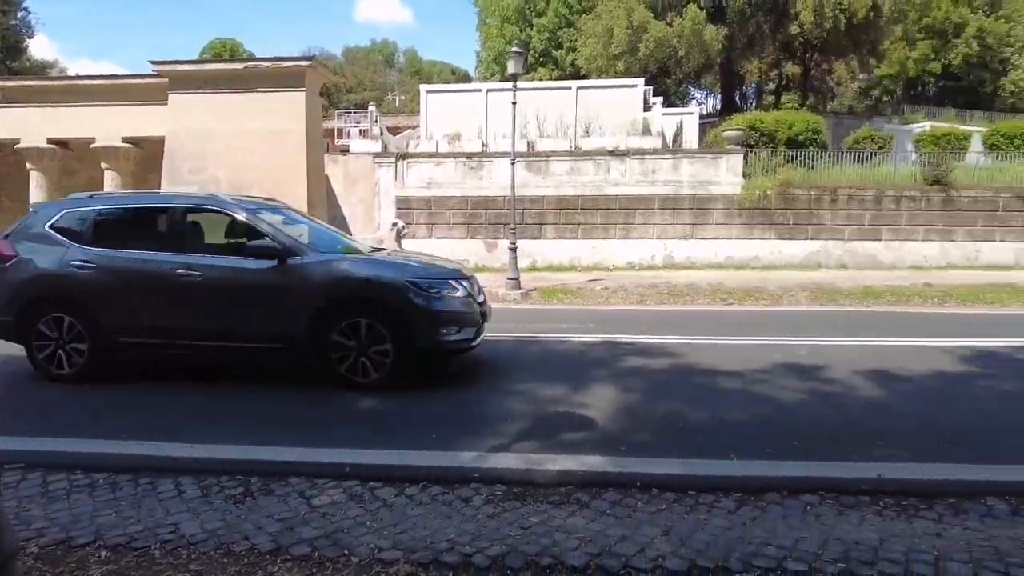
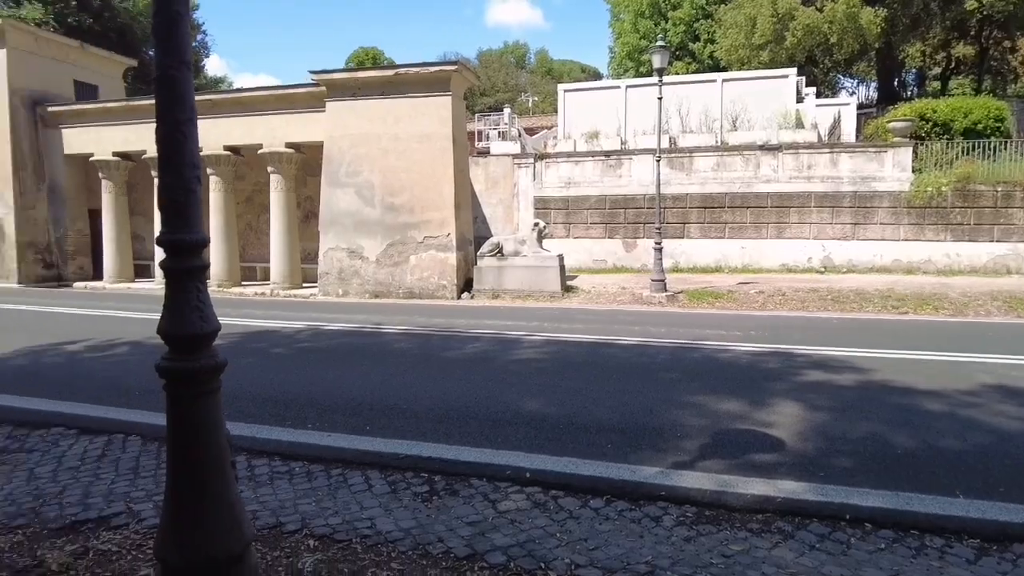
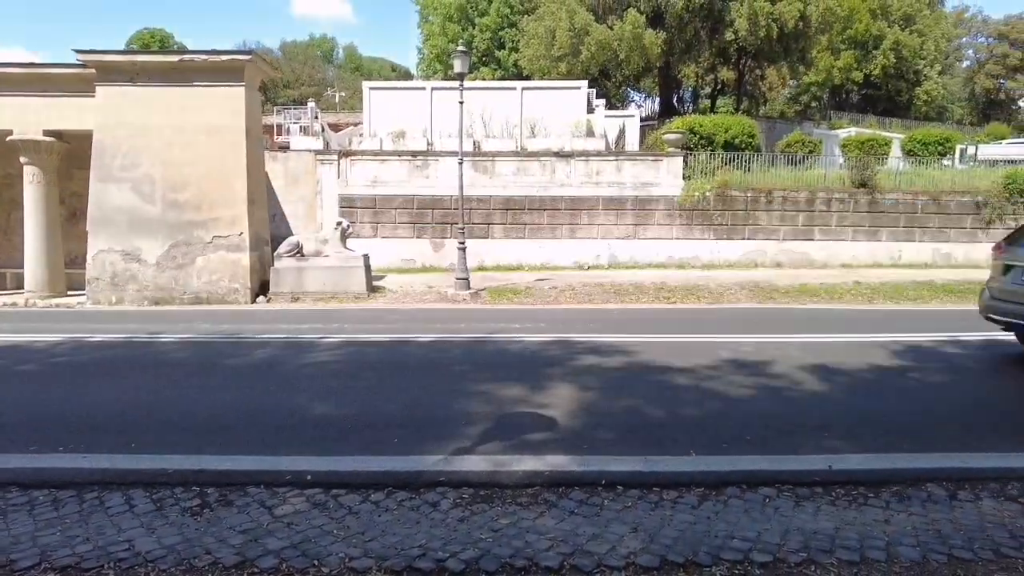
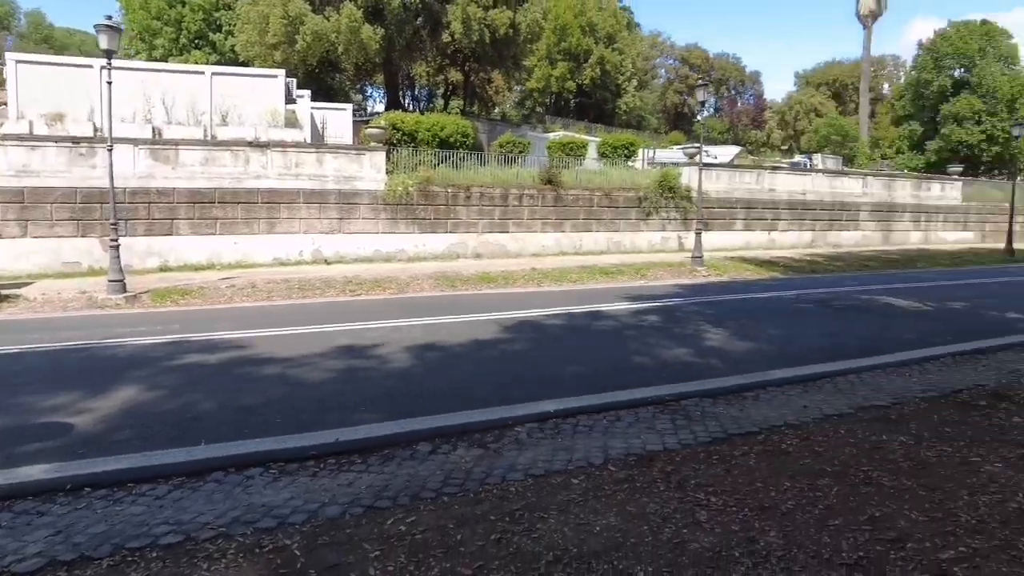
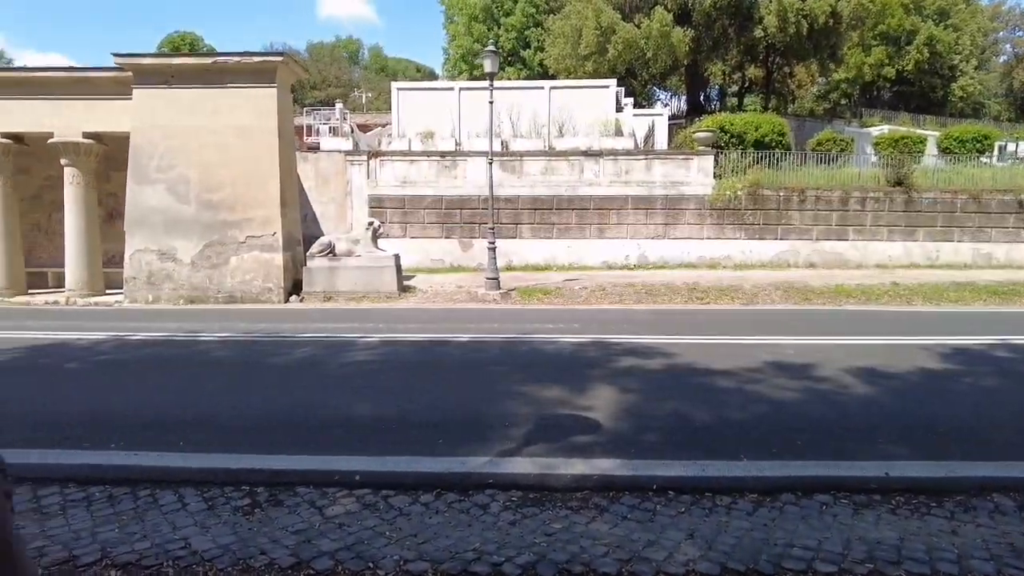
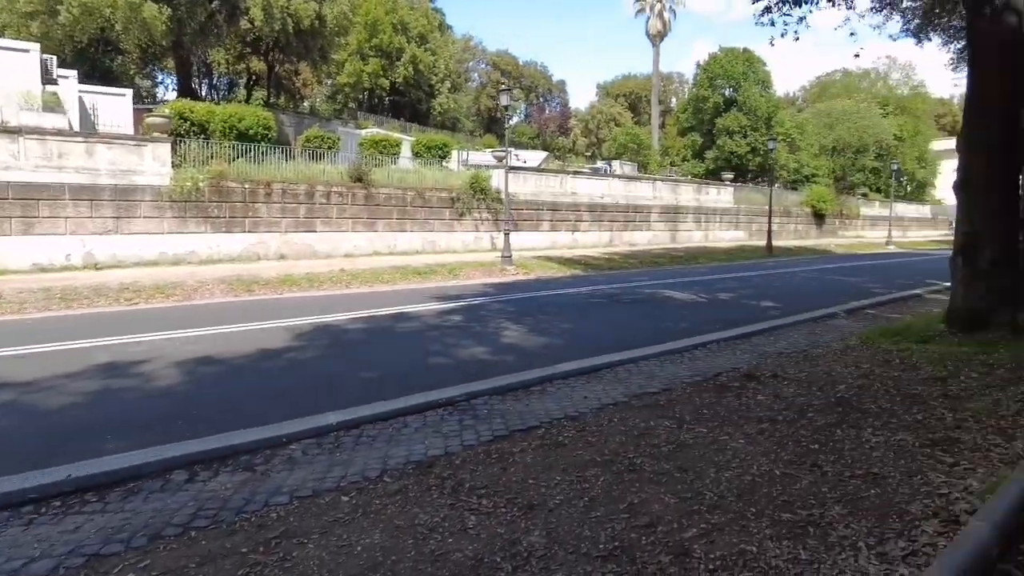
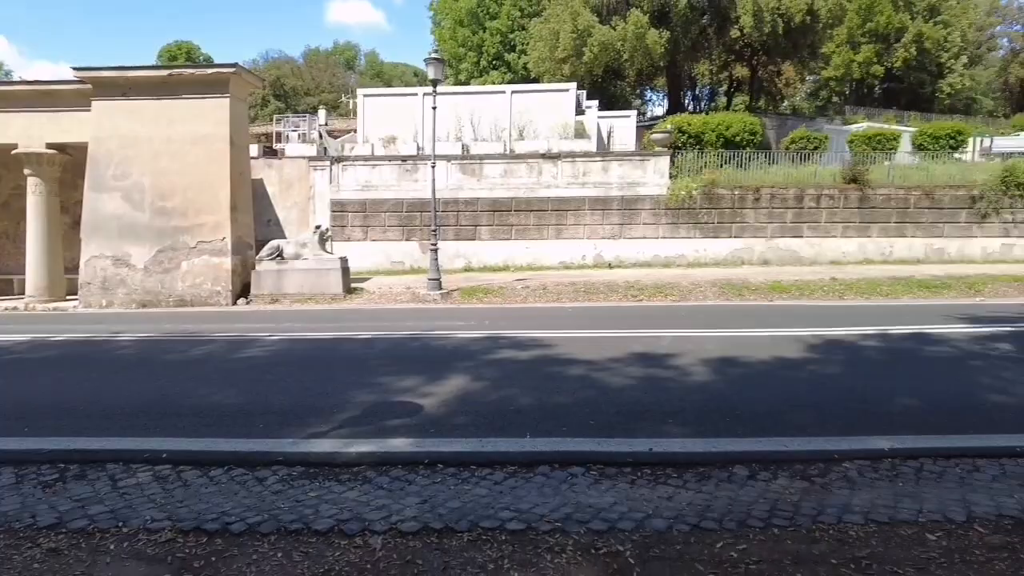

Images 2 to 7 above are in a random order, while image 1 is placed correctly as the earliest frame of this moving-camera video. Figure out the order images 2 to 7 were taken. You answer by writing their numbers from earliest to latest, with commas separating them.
3, 5, 2, 7, 4, 6
